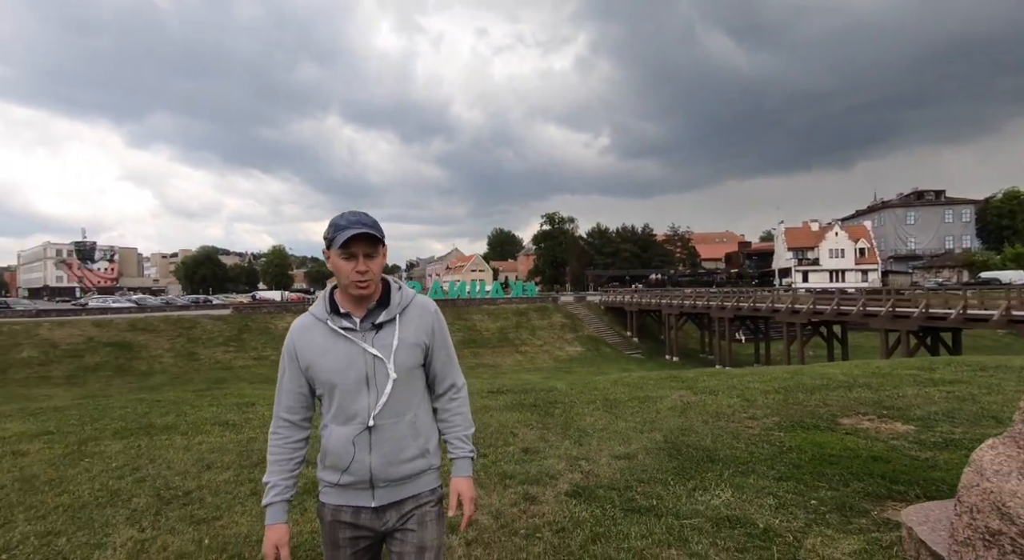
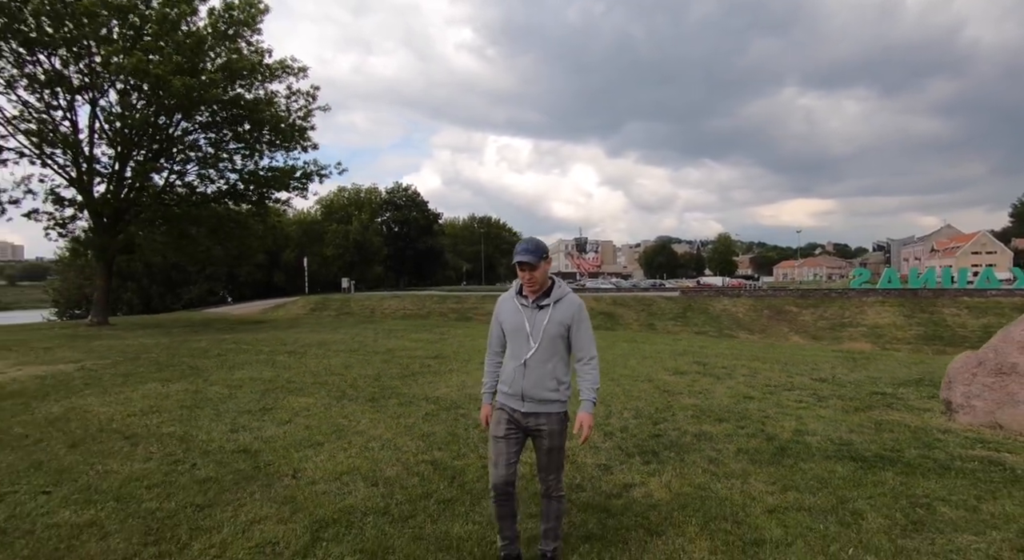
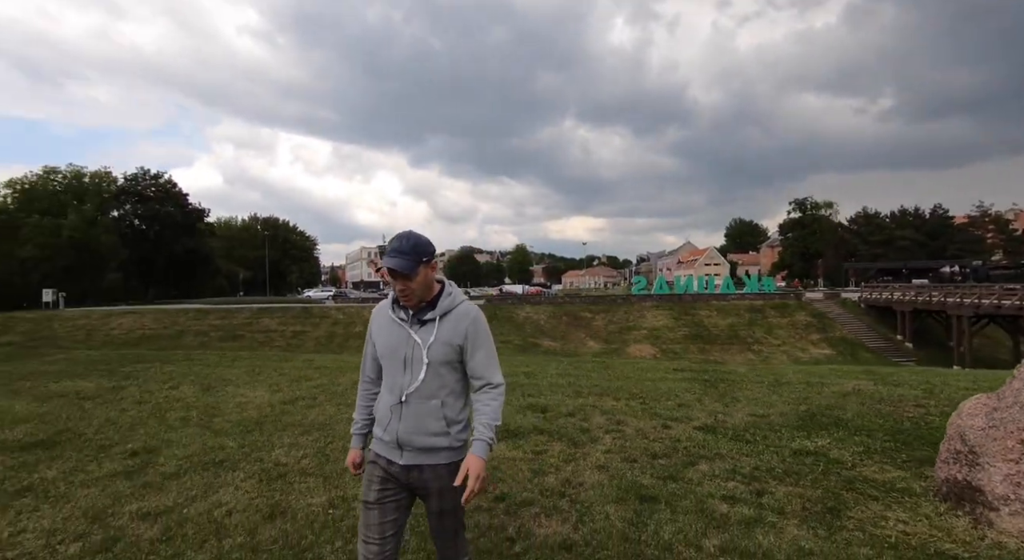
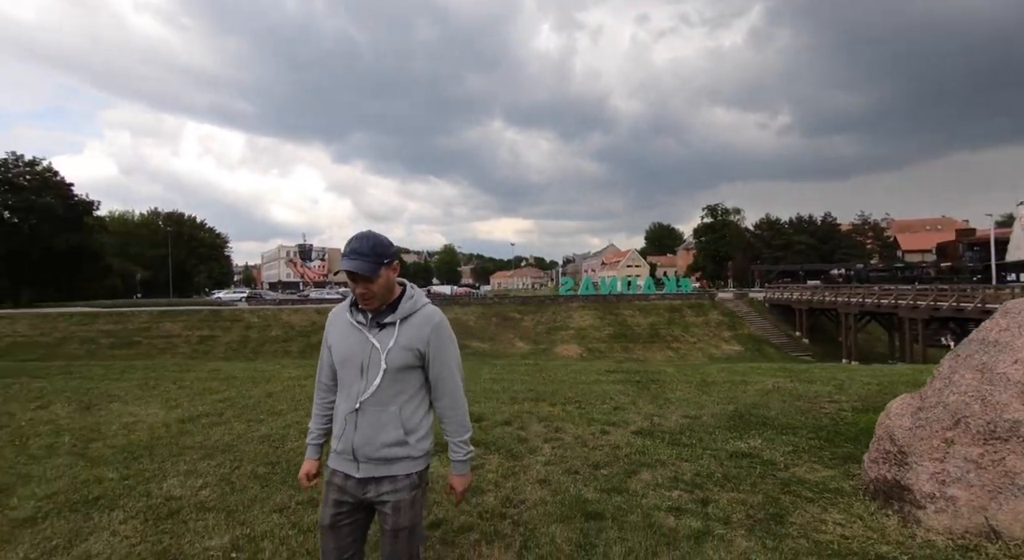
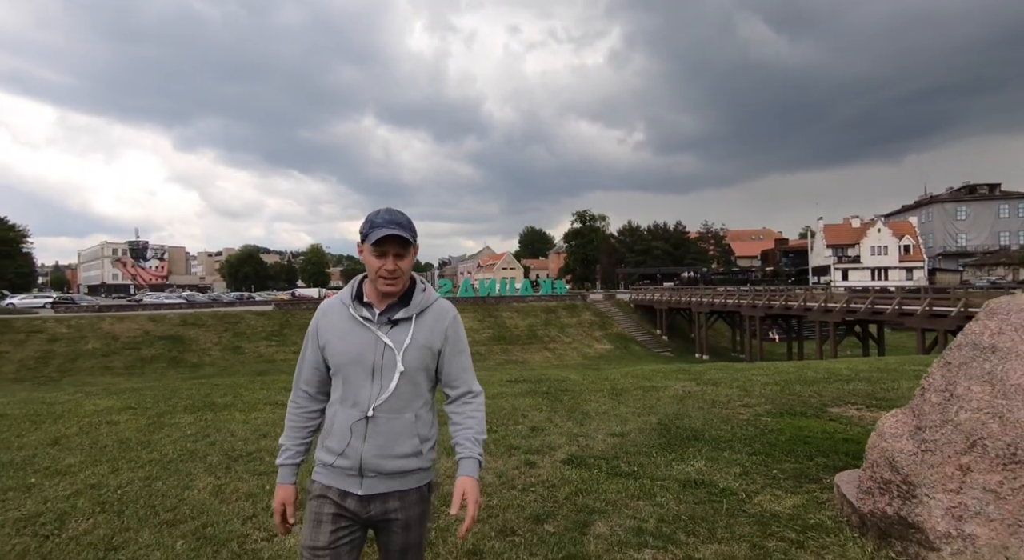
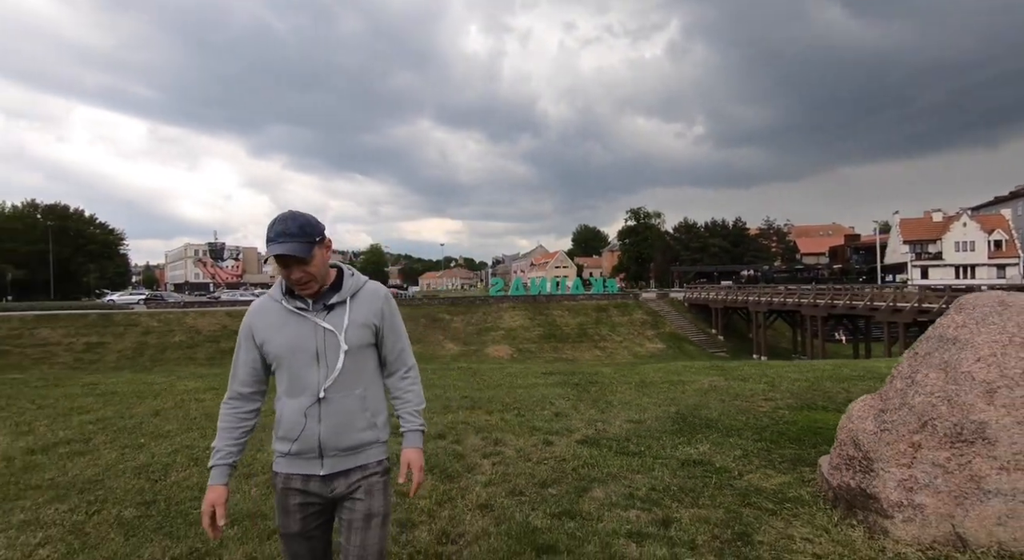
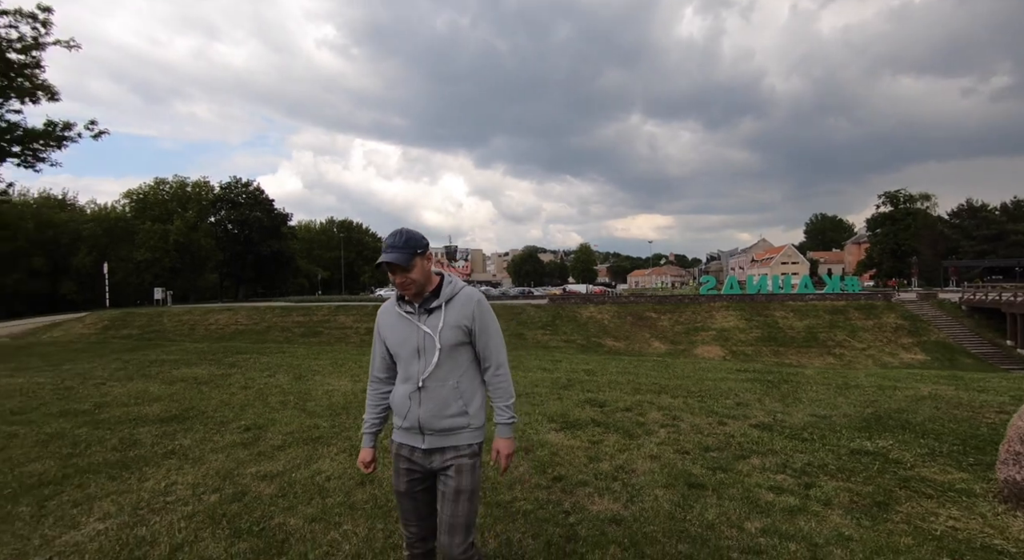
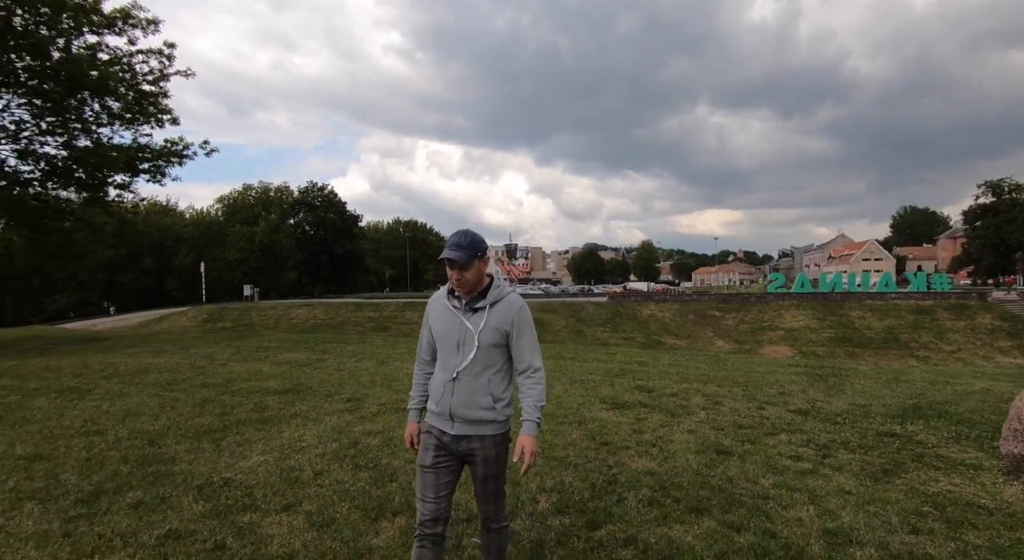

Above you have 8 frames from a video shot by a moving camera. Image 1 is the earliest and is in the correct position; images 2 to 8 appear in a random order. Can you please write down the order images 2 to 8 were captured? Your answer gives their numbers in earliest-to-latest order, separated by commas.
5, 6, 4, 3, 7, 8, 2
